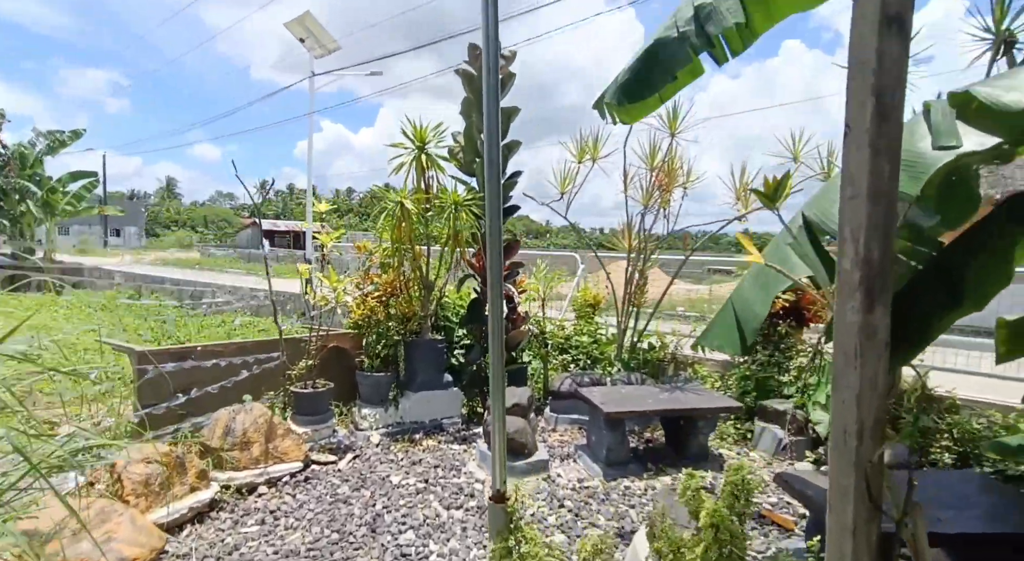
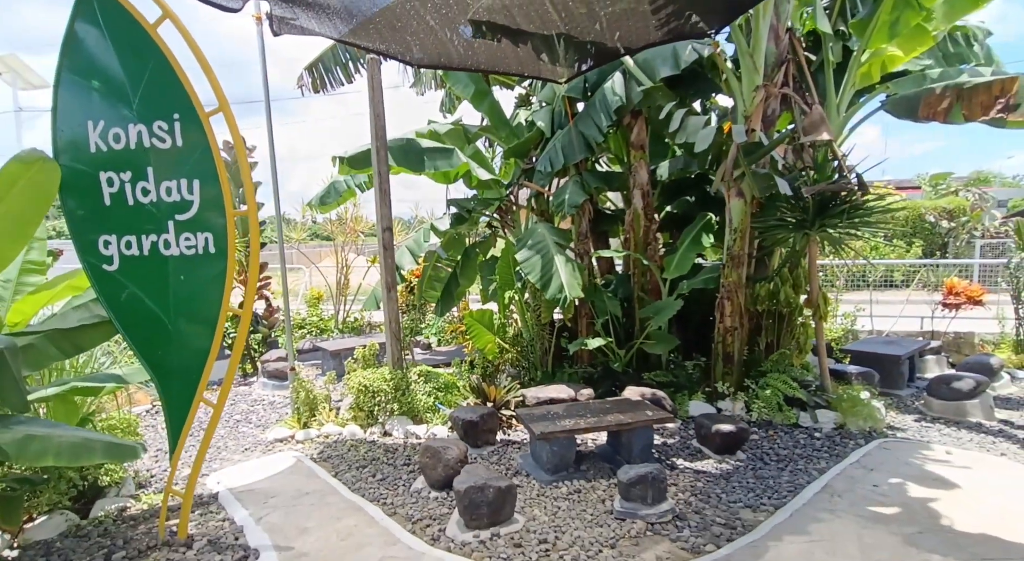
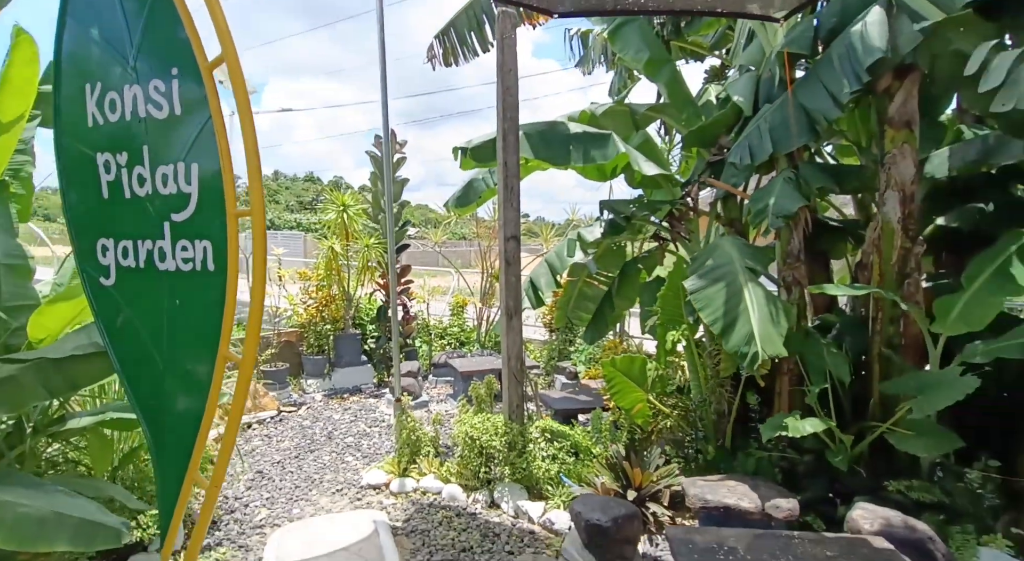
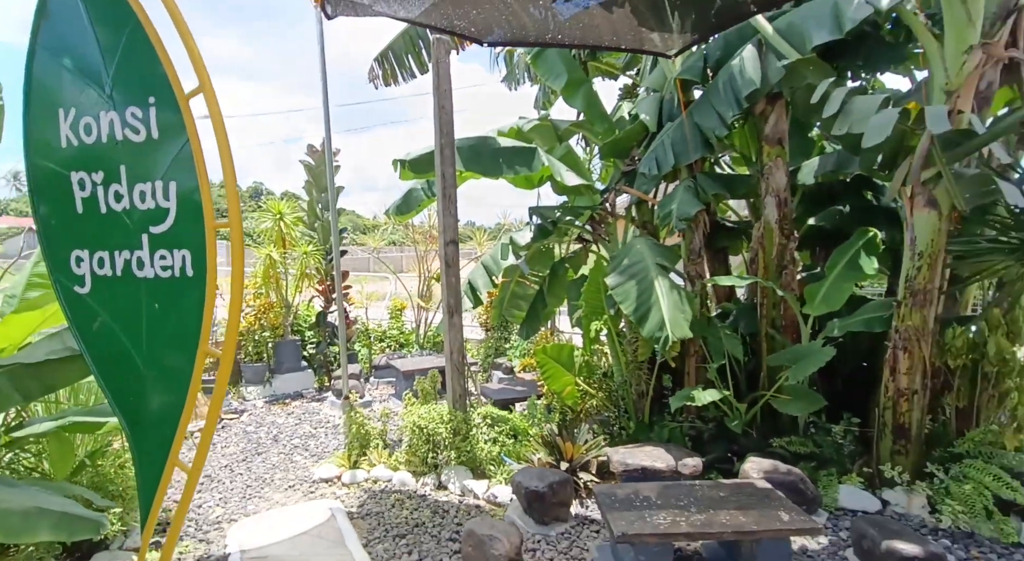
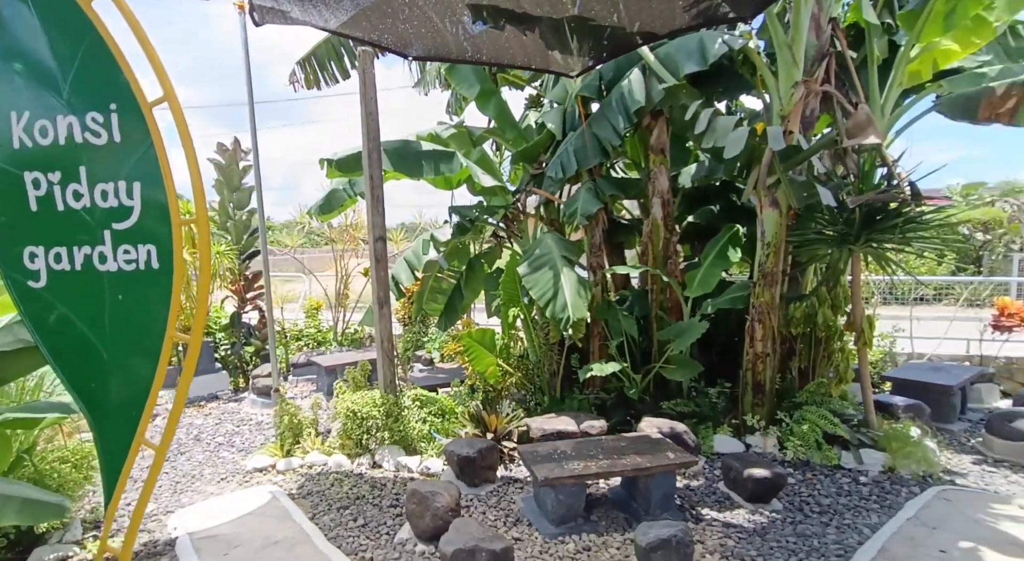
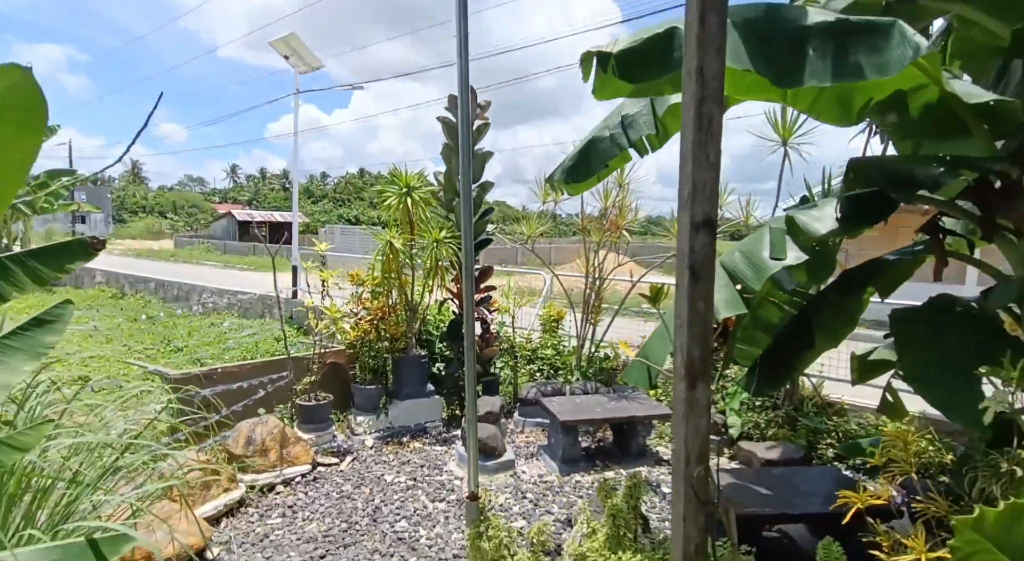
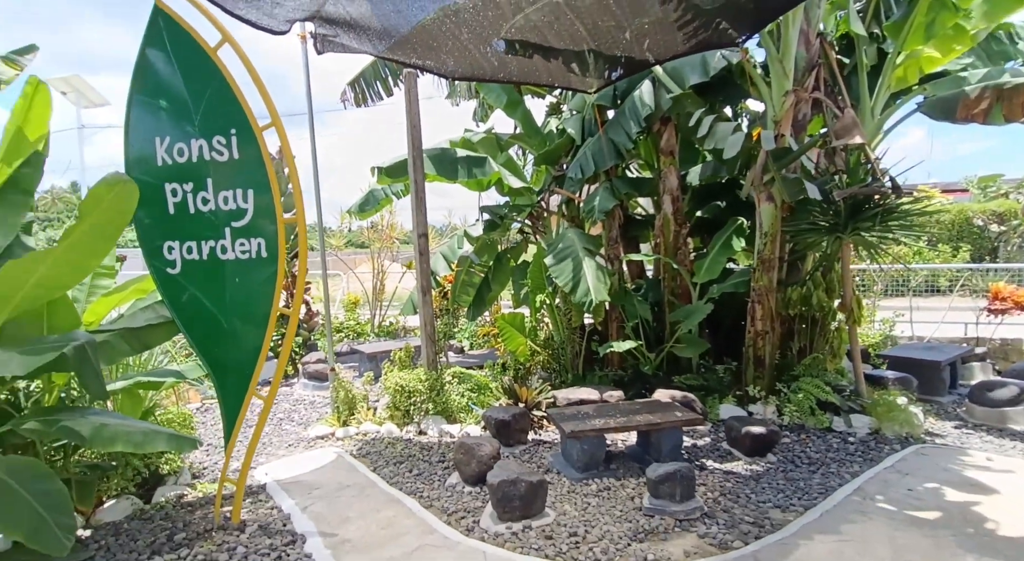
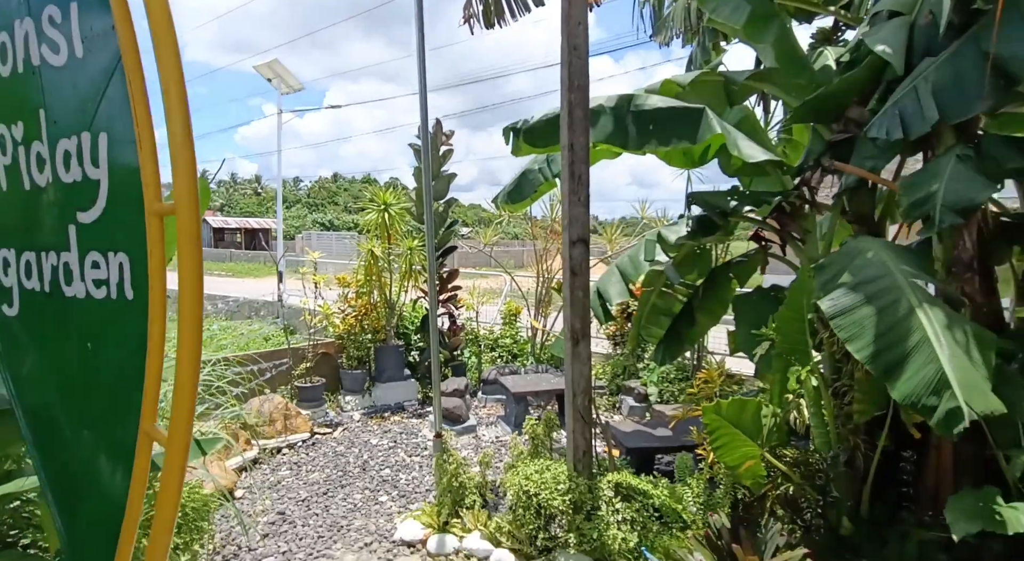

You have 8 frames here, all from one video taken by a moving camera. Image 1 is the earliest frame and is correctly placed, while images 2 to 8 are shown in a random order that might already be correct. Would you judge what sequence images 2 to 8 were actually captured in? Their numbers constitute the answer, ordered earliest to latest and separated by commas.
6, 8, 3, 4, 5, 2, 7
